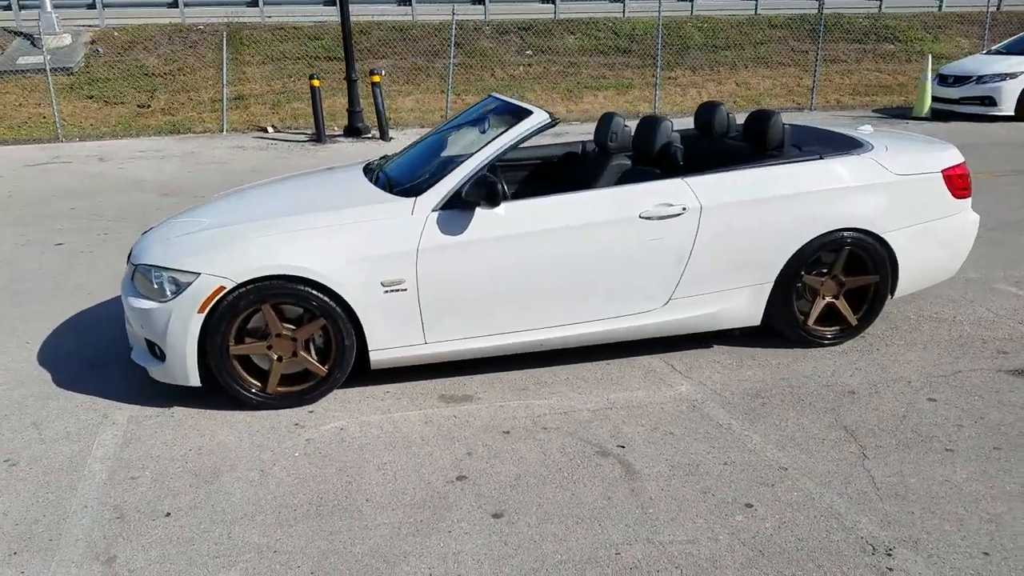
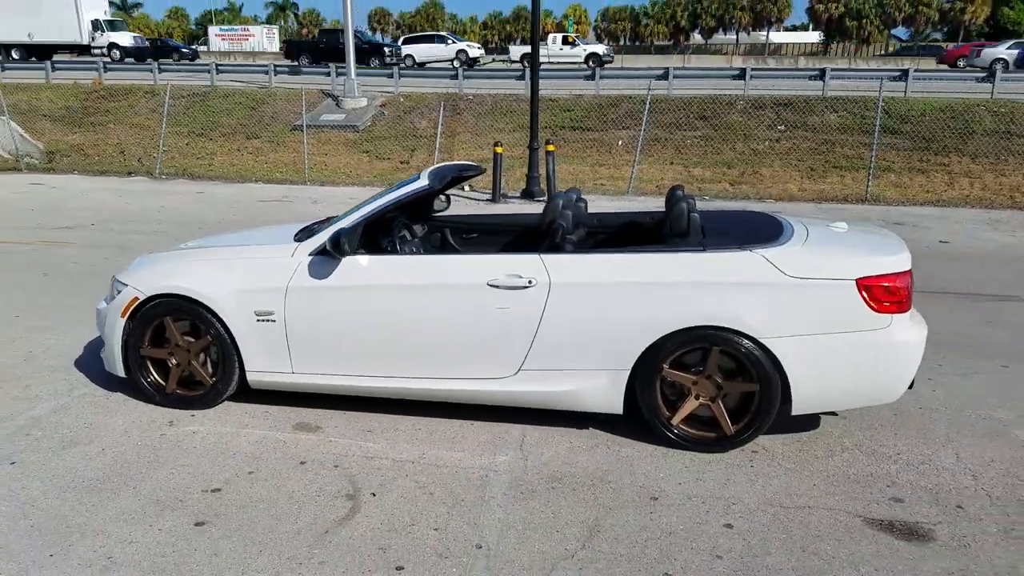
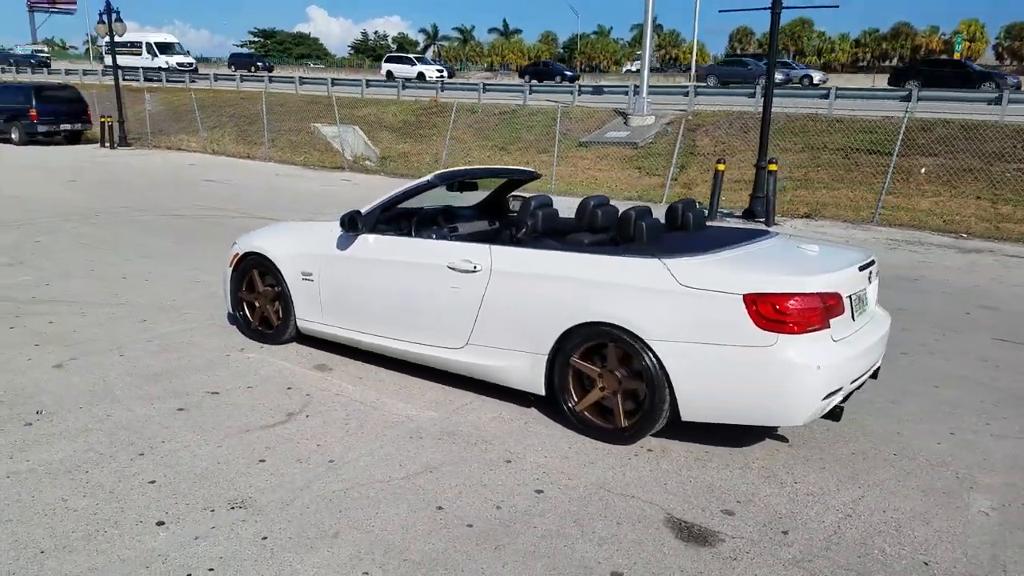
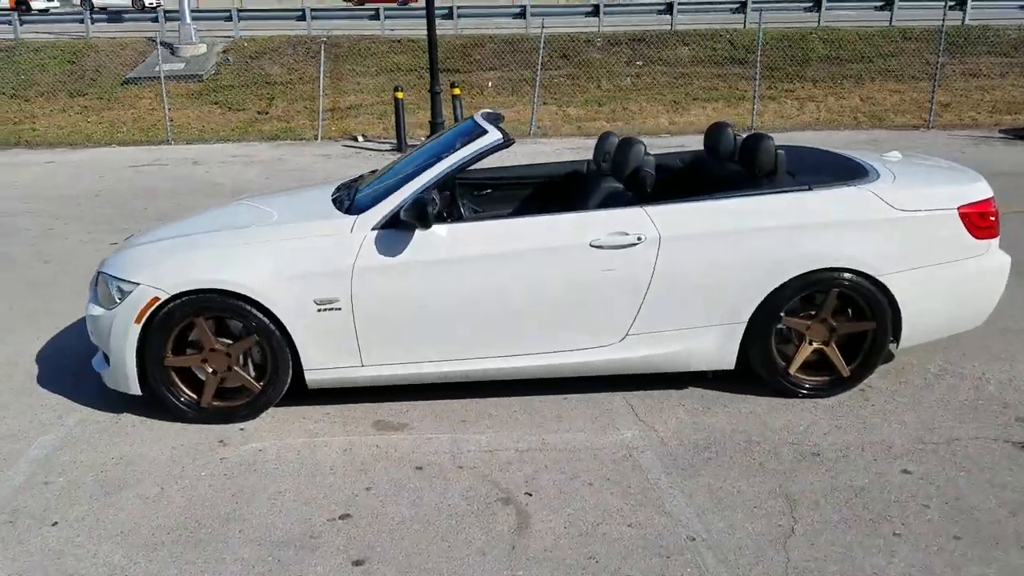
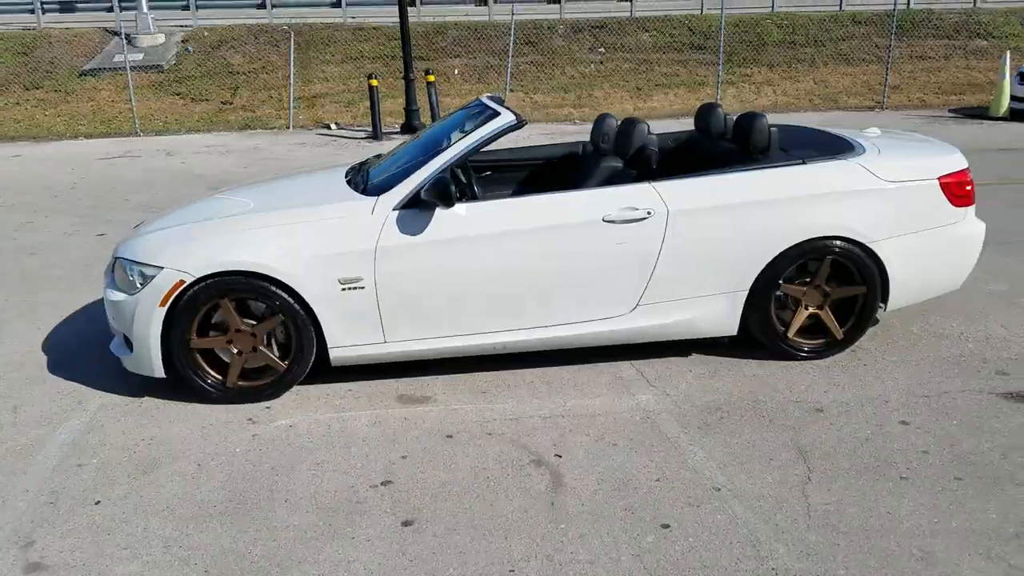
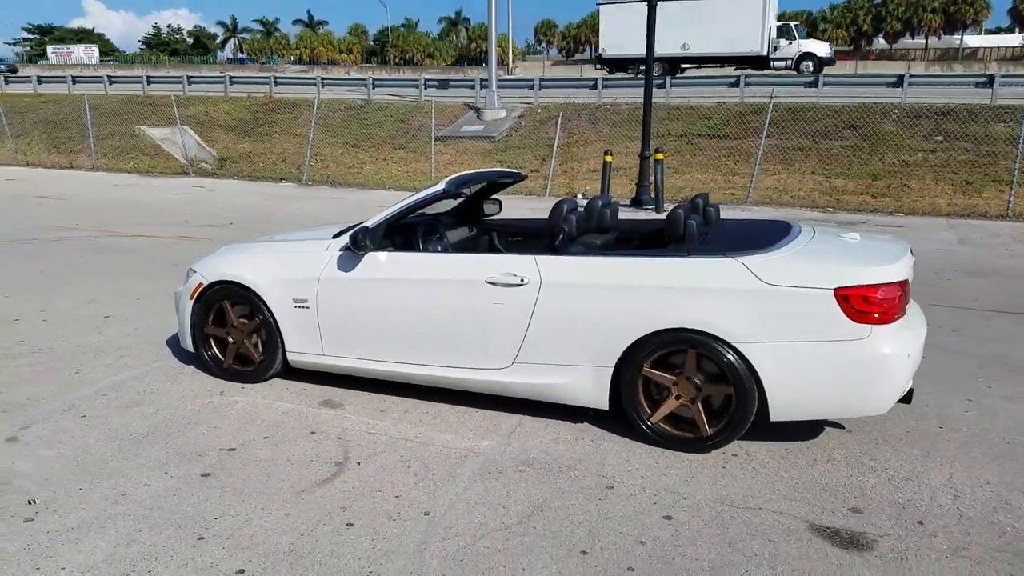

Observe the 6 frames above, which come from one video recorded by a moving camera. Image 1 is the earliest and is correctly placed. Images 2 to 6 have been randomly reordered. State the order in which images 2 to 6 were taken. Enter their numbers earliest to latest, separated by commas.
5, 4, 2, 6, 3
